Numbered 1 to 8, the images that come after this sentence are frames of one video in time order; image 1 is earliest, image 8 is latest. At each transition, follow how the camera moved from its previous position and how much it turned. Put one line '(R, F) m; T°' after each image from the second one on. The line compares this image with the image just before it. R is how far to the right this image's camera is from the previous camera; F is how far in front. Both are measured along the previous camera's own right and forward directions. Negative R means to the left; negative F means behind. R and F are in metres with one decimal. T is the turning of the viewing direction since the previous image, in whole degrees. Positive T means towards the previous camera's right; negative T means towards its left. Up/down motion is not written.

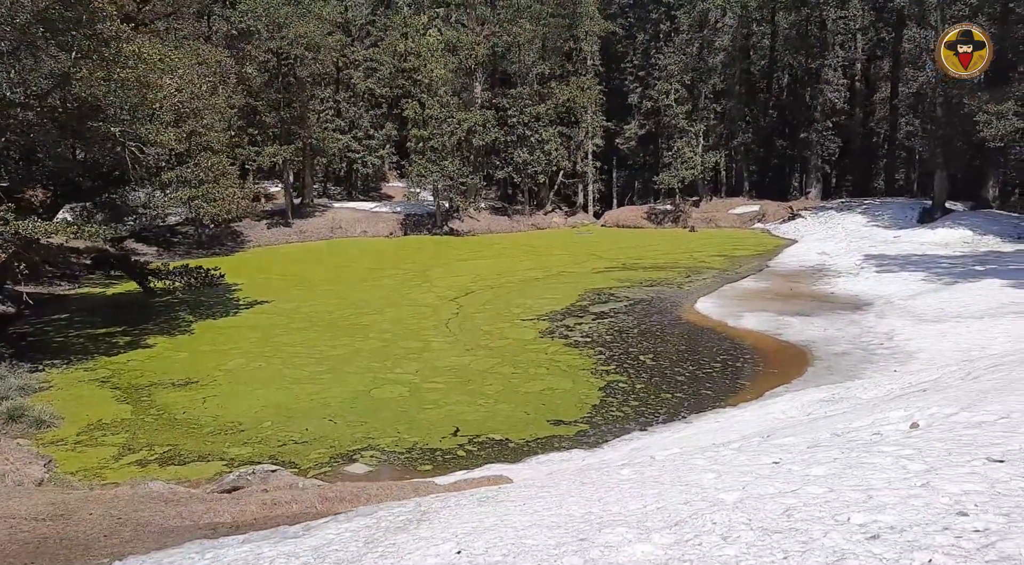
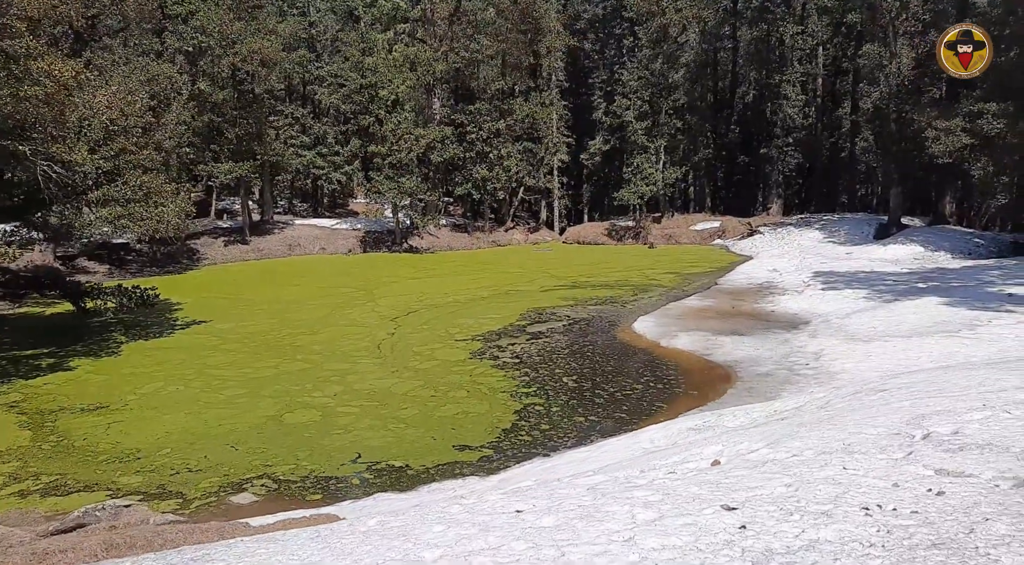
(+0.9, +0.1) m; +1°
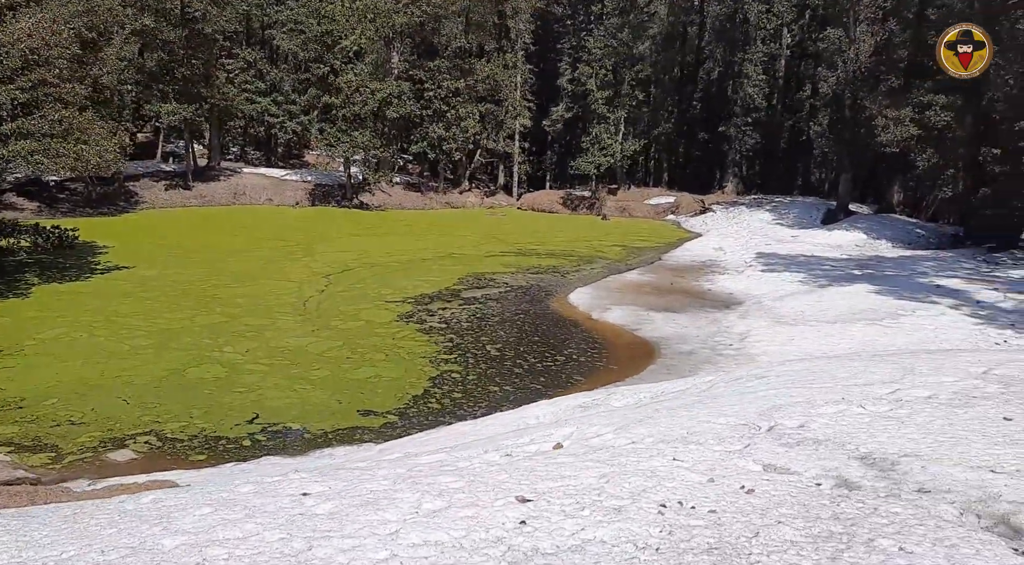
(+0.6, +0.2) m; +2°
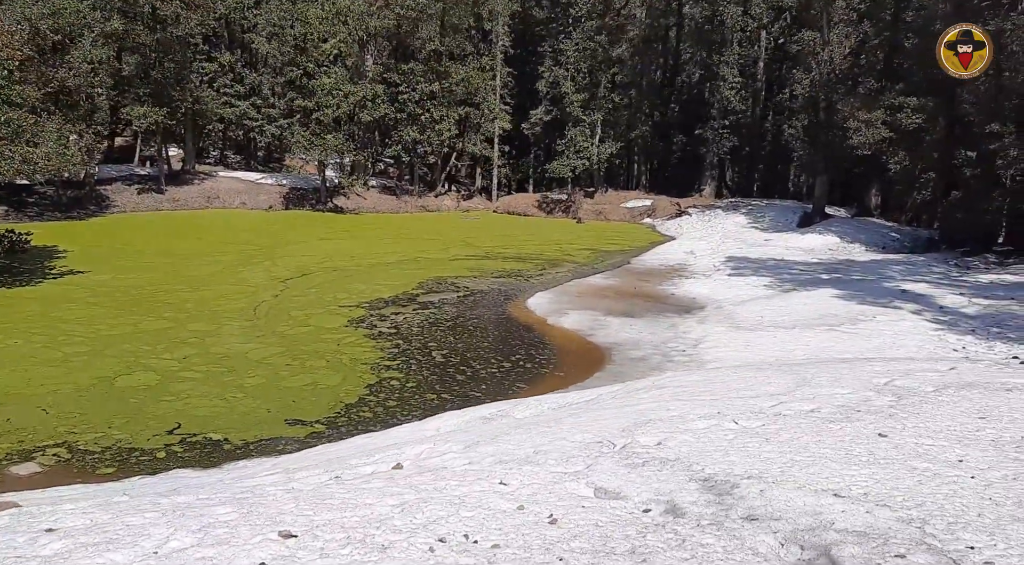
(+0.7, +0.3) m; 0°
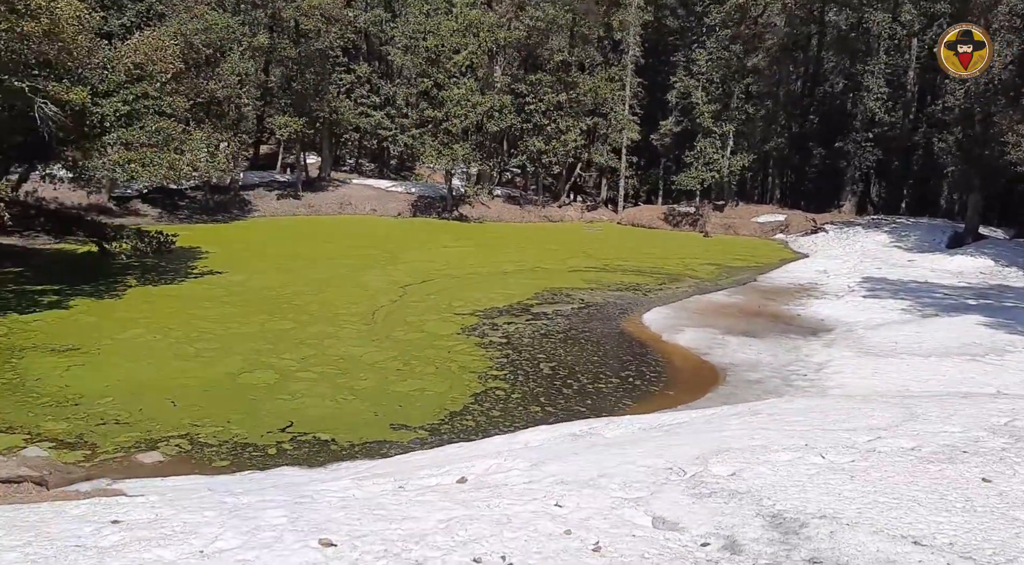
(+0.2, +0.1) m; -9°
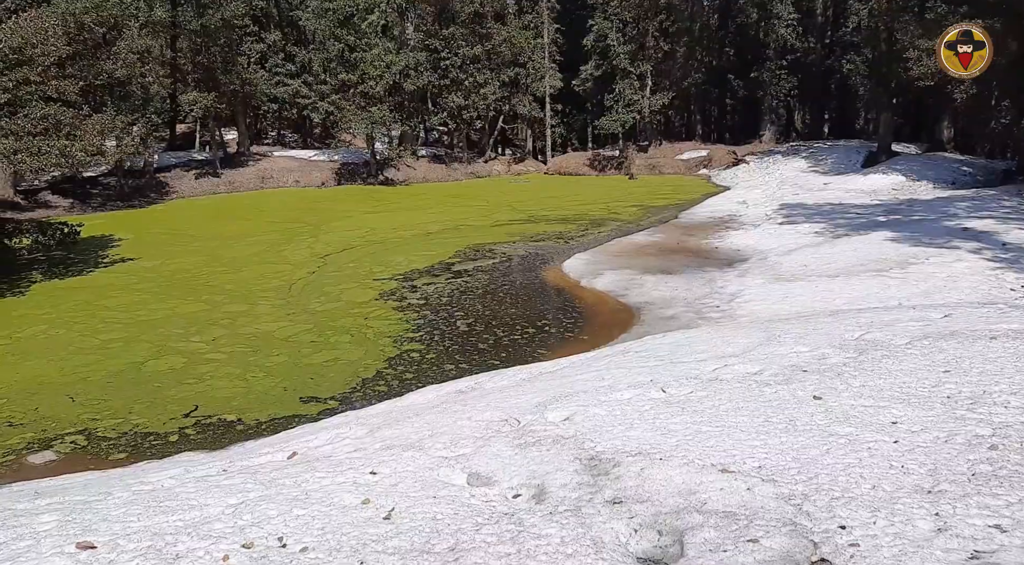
(+0.6, +0.1) m; +3°
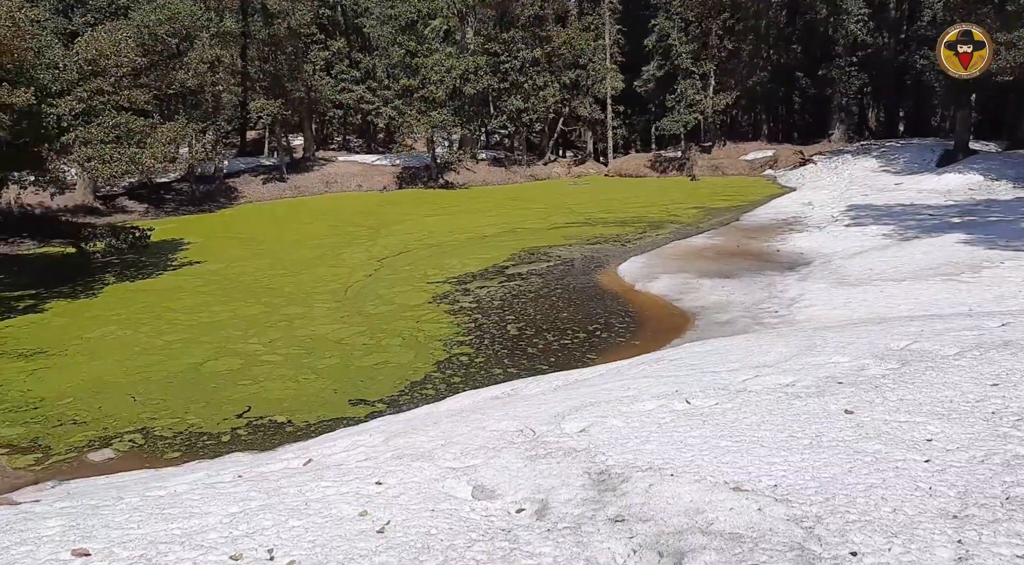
(+0.2, +0.1) m; -4°
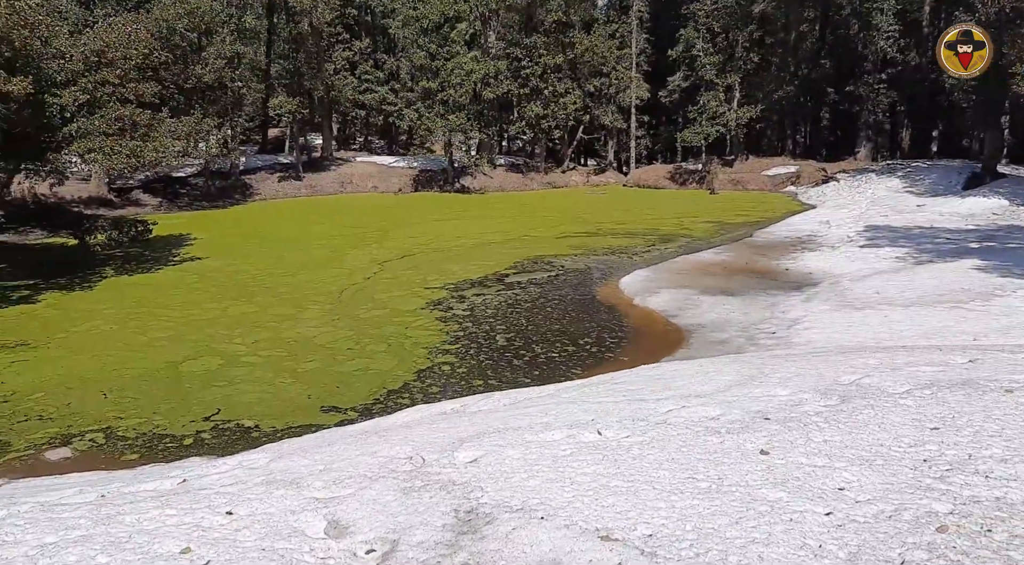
(+0.5, +0.3) m; -2°
